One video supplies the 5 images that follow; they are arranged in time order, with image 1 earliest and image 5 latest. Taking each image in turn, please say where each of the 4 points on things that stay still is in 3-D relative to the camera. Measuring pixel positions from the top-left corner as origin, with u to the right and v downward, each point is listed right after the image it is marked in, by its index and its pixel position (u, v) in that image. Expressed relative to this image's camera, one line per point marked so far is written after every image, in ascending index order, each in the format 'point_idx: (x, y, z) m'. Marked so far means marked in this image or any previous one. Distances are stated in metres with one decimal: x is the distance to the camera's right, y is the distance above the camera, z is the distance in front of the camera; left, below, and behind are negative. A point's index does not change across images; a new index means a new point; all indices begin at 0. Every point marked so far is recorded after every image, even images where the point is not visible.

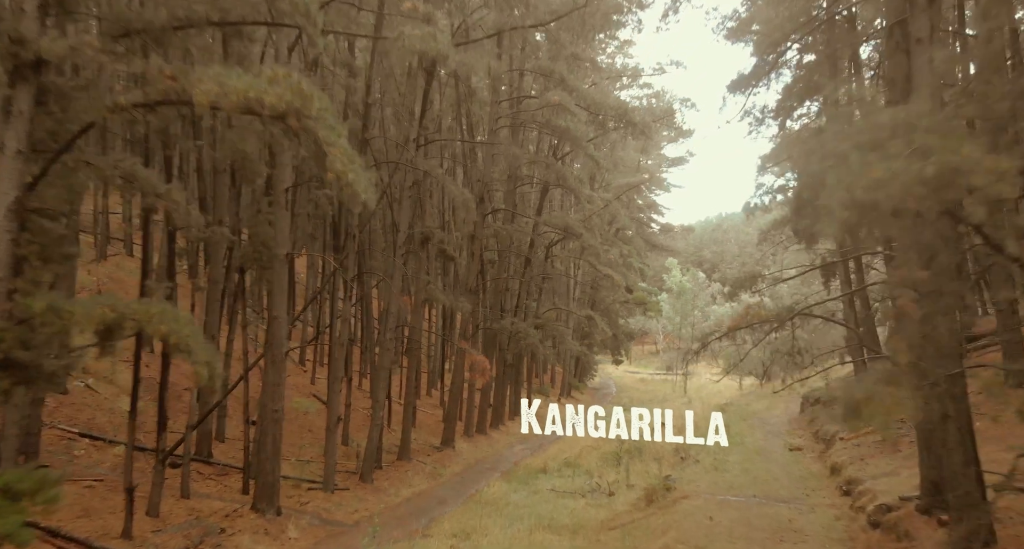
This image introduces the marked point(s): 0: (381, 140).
0: (-2.4, +2.5, +16.2) m
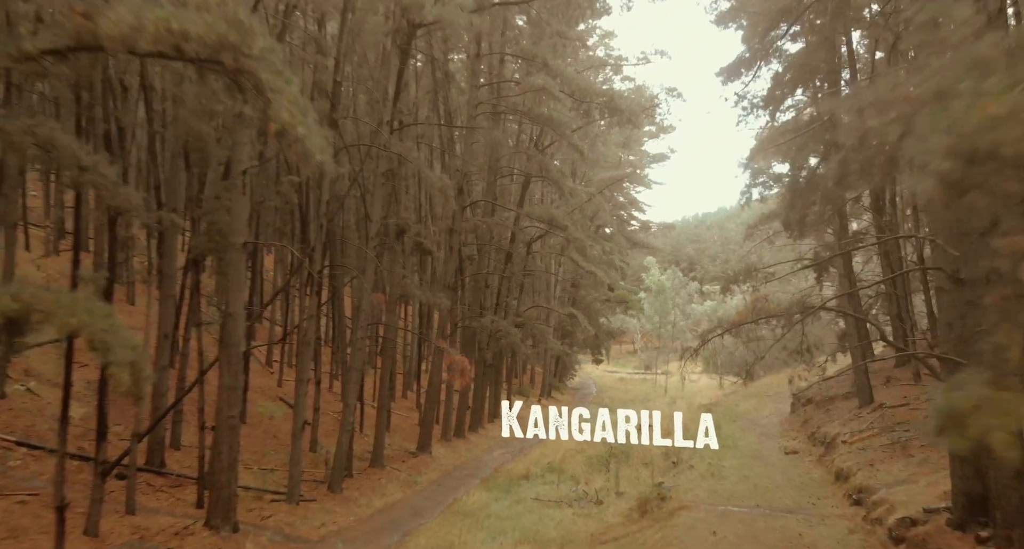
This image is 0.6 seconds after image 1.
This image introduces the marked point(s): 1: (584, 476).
0: (-2.7, +2.6, +15.1) m
1: (+1.4, -3.7, +16.6) m
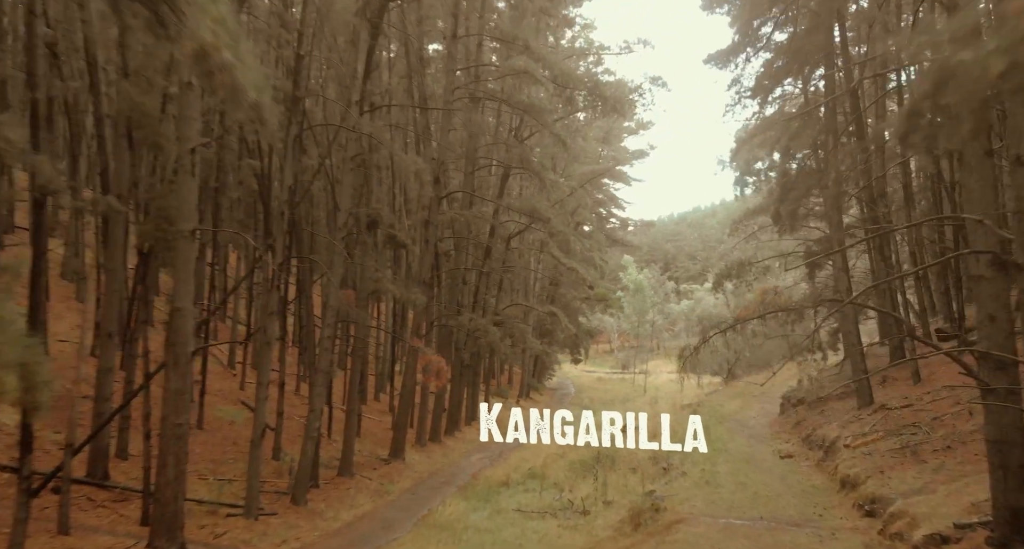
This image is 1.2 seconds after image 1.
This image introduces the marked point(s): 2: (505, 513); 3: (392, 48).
0: (-3.1, +2.7, +14.1) m
1: (+1.0, -3.6, +15.6) m
2: (-0.1, -3.3, +12.4) m
3: (-2.4, +4.6, +18.0) m
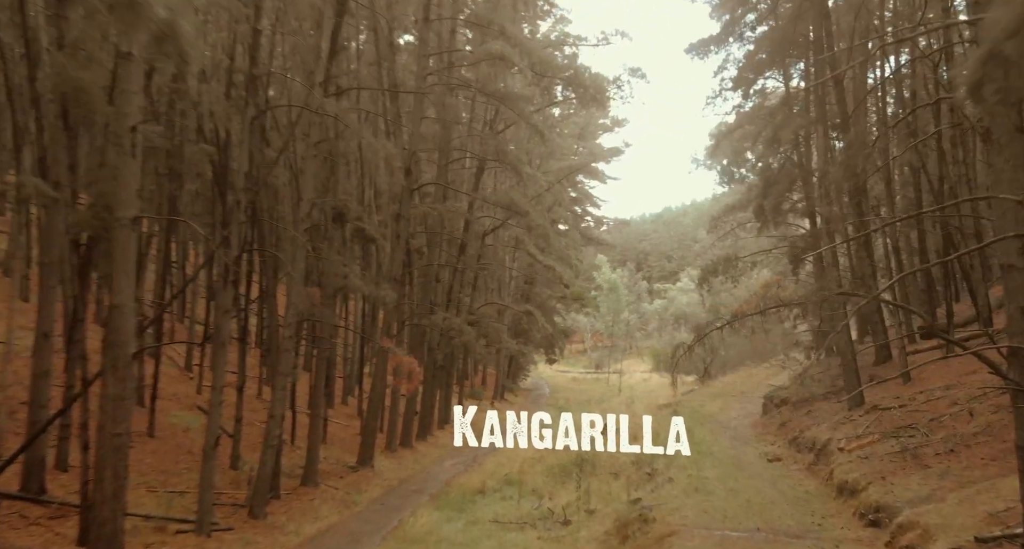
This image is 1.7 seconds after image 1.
0: (-3.4, +2.8, +13.2) m
1: (+0.6, -3.6, +14.9) m
2: (-0.4, -3.3, +11.6) m
3: (-2.9, +4.7, +17.2) m
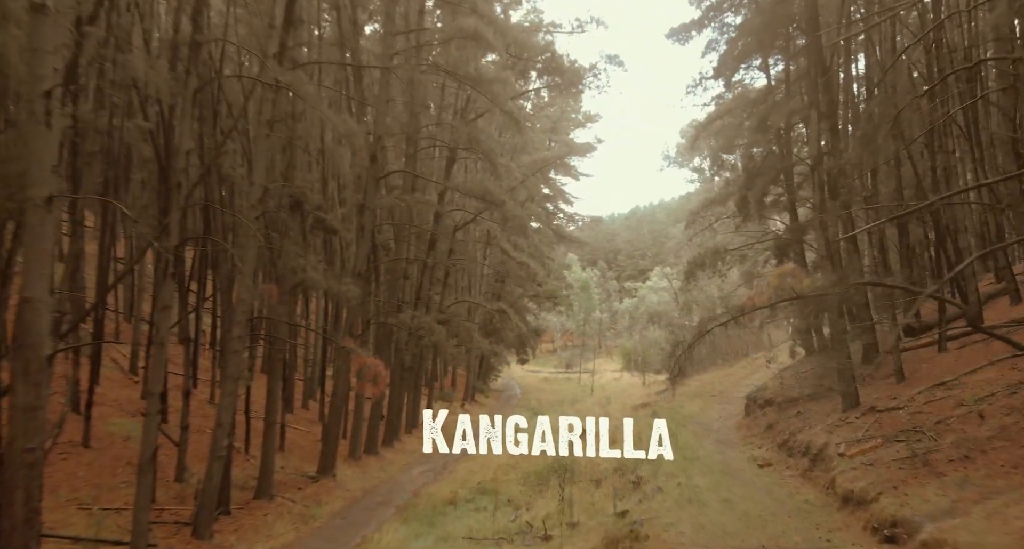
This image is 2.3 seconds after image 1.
0: (-3.8, +2.8, +12.0) m
1: (+0.2, -3.5, +13.9) m
2: (-0.7, -3.2, +10.6) m
3: (-3.4, +4.8, +16.1) m
